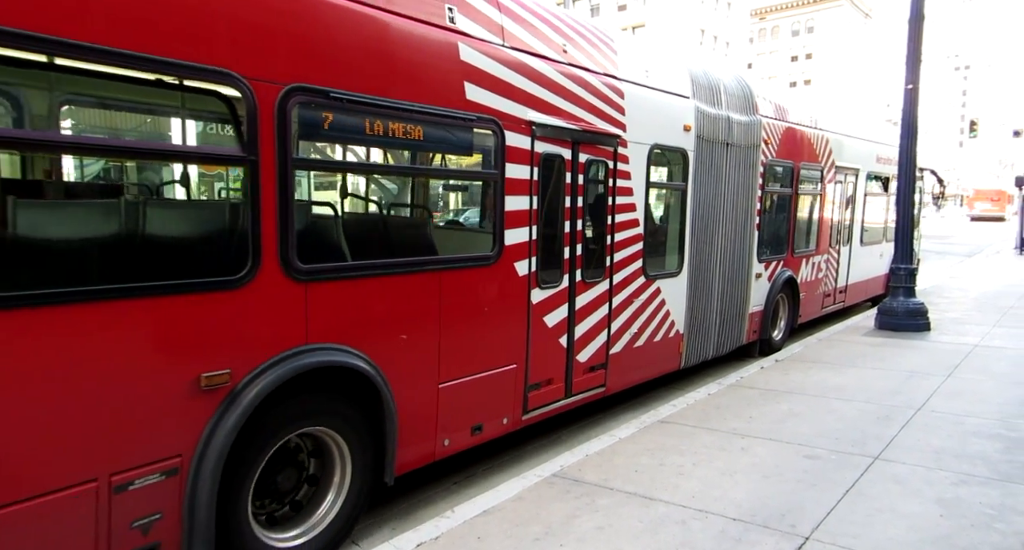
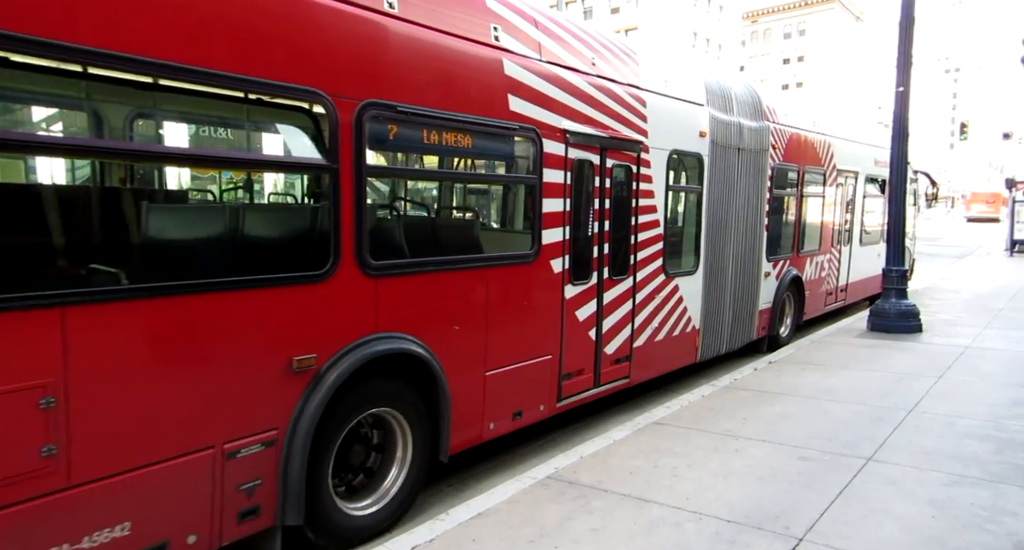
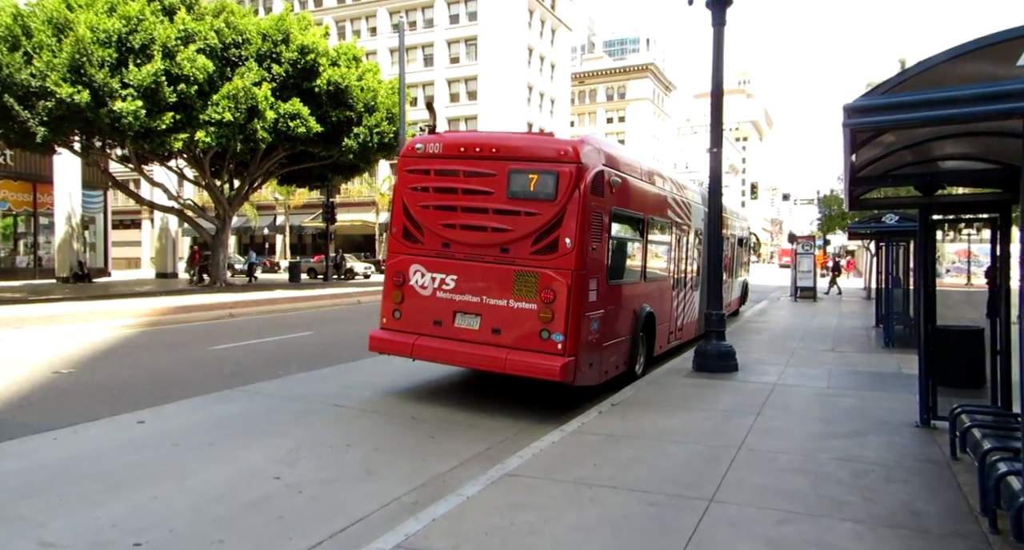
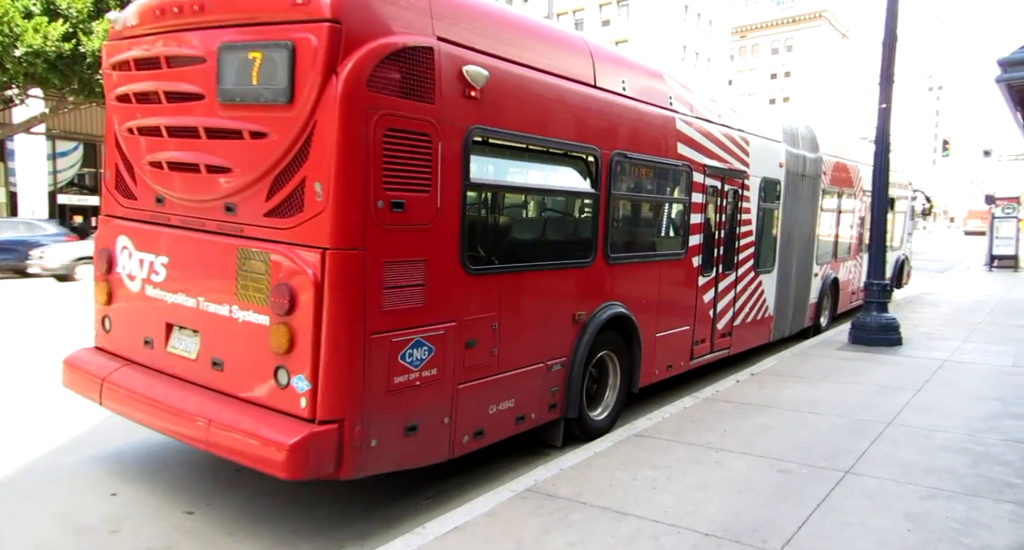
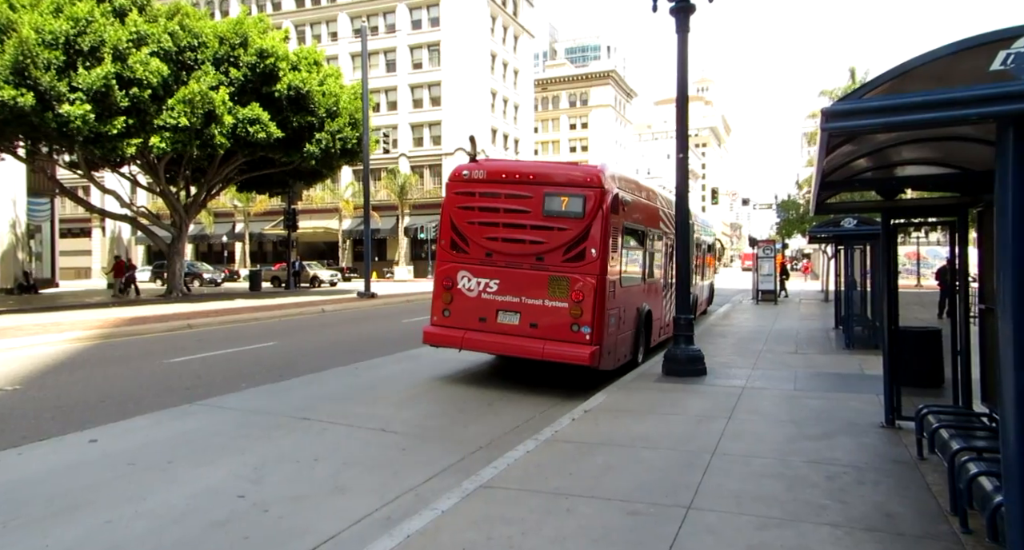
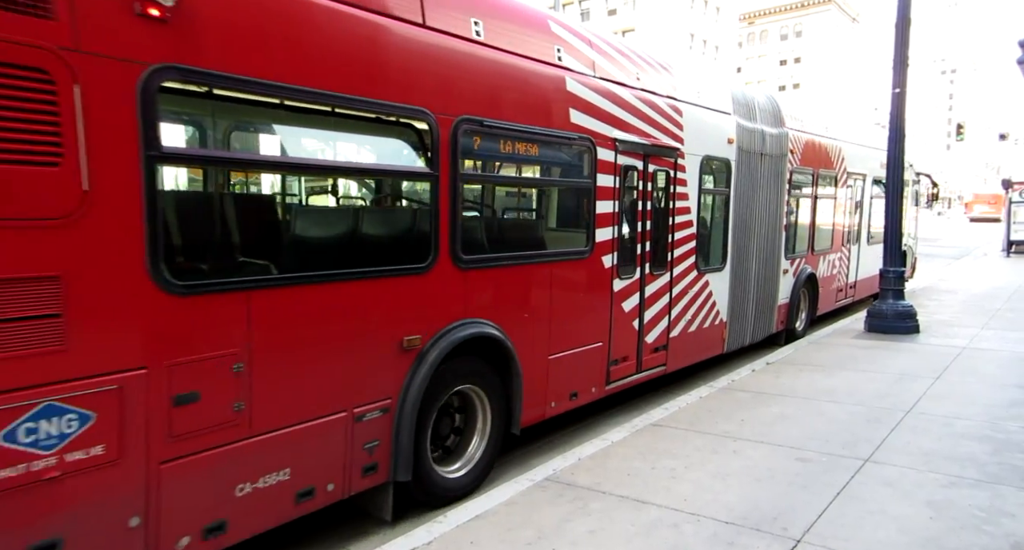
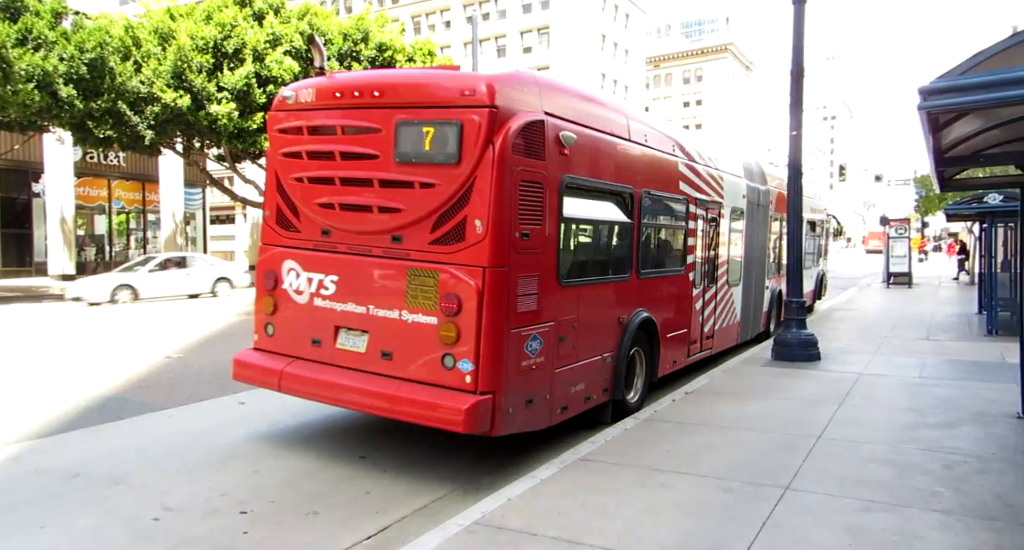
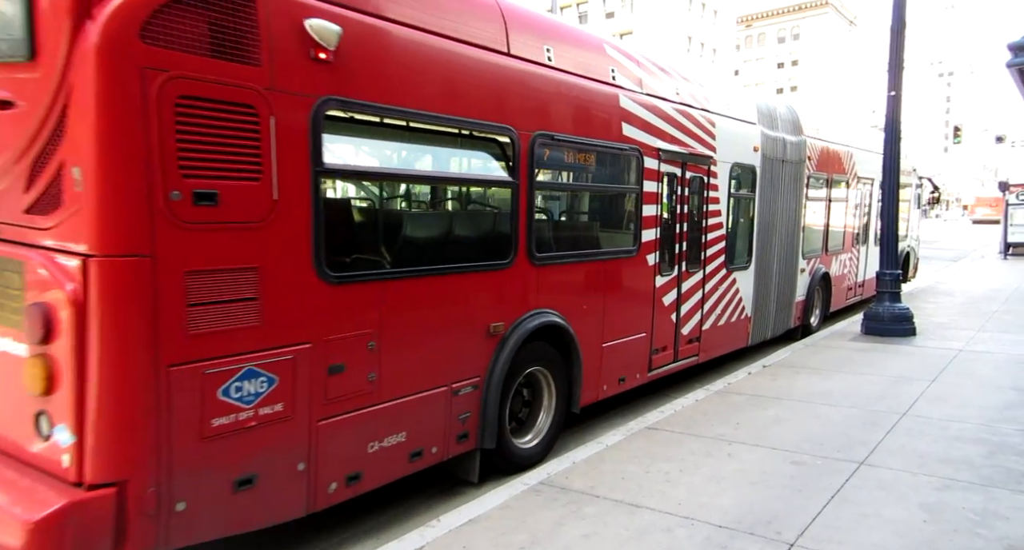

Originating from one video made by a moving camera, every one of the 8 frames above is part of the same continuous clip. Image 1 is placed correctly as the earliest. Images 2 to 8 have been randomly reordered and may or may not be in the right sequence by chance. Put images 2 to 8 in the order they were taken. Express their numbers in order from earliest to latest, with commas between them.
2, 6, 8, 4, 7, 3, 5
